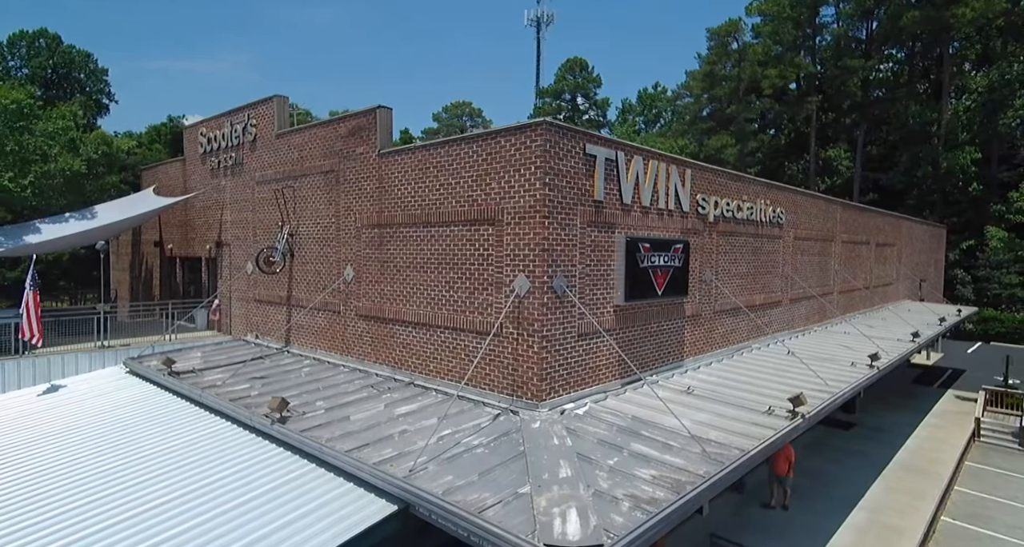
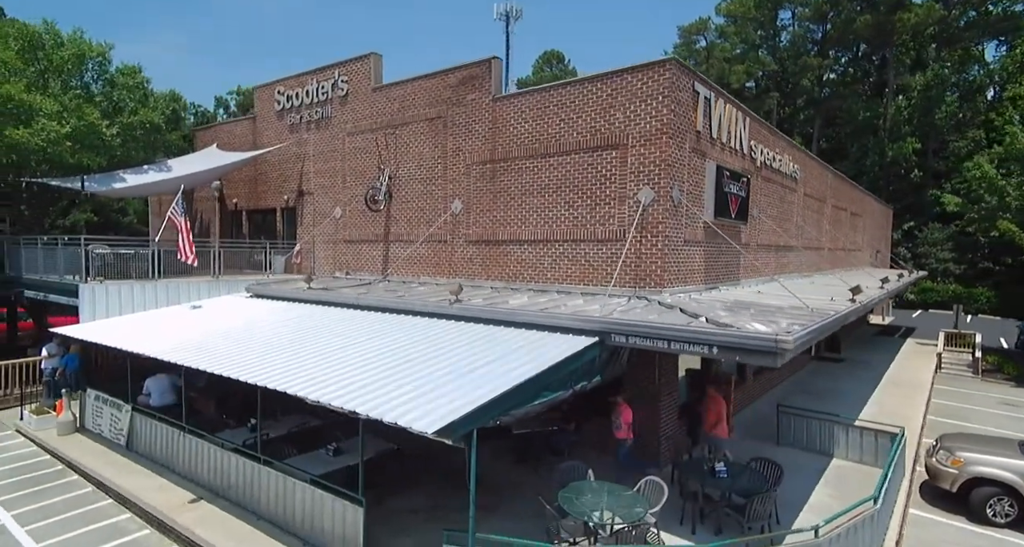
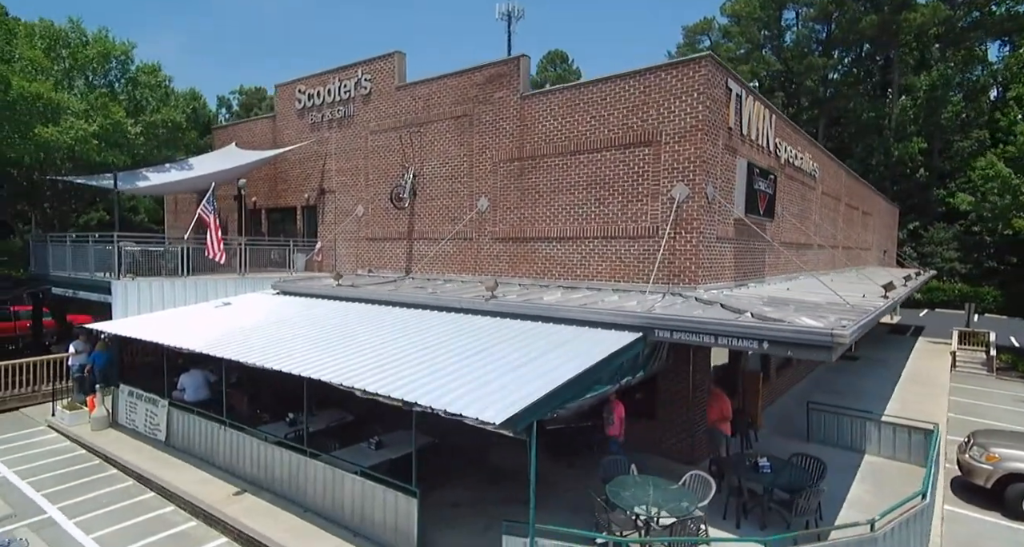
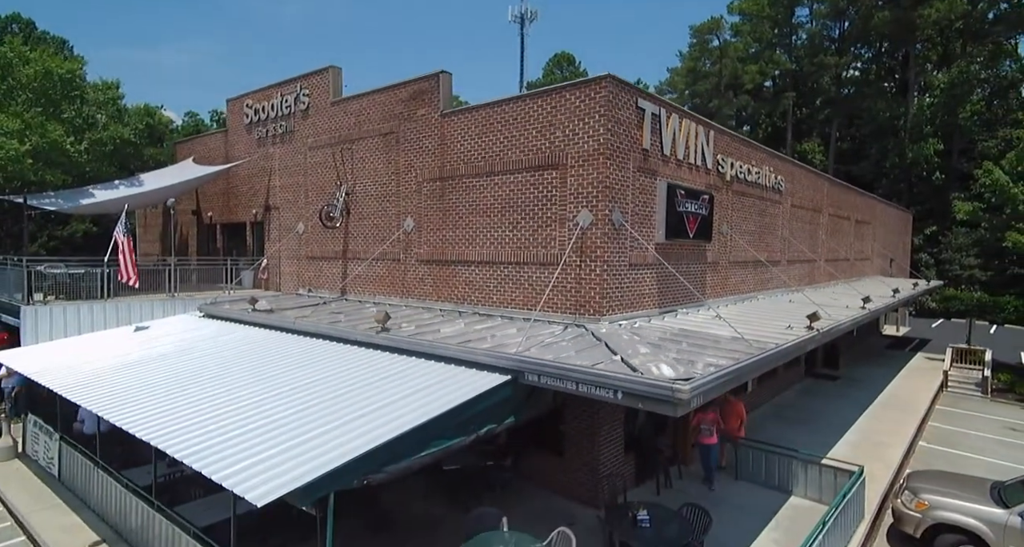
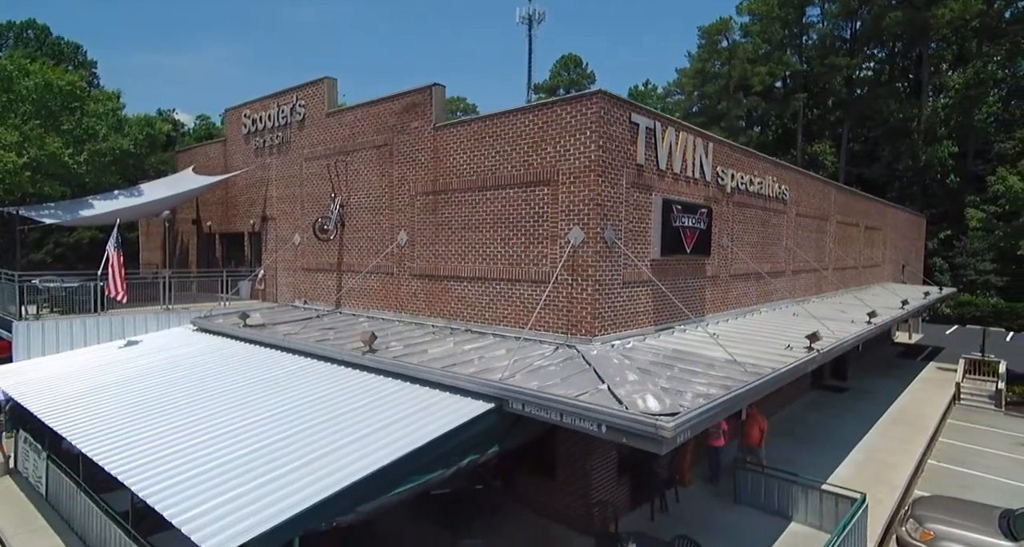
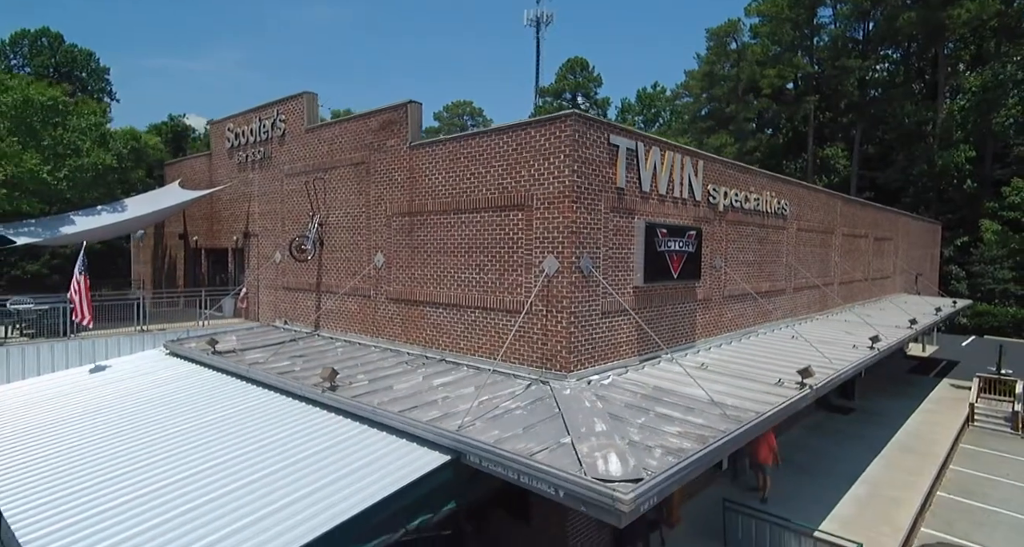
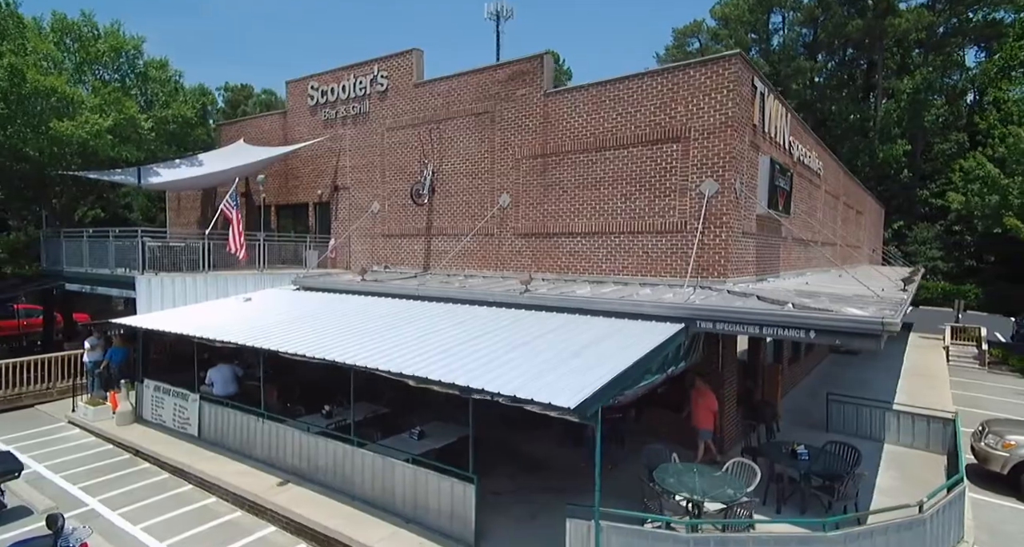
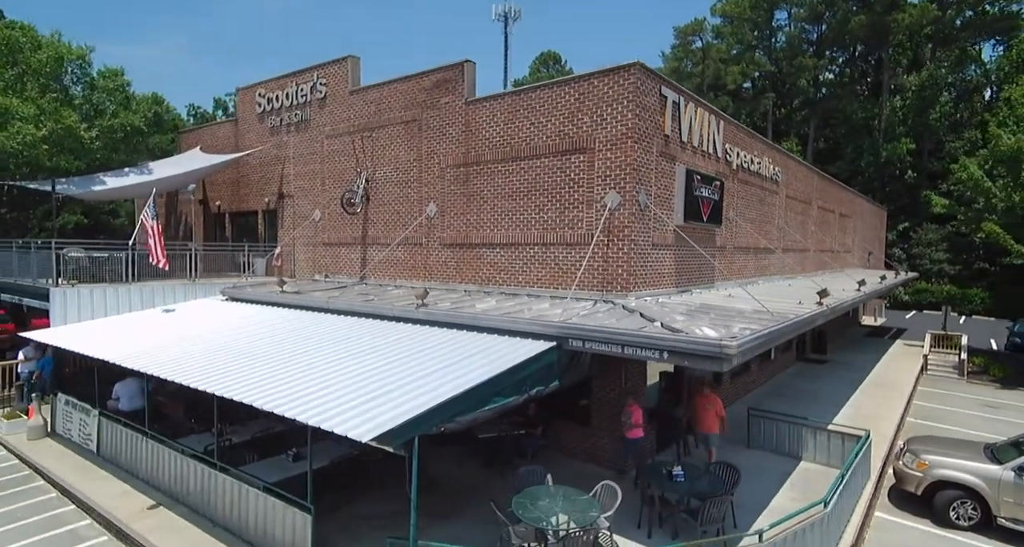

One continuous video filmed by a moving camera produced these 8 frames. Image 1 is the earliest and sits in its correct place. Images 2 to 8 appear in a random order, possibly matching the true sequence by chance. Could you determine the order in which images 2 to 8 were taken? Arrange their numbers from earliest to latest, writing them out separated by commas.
6, 5, 4, 8, 2, 3, 7
